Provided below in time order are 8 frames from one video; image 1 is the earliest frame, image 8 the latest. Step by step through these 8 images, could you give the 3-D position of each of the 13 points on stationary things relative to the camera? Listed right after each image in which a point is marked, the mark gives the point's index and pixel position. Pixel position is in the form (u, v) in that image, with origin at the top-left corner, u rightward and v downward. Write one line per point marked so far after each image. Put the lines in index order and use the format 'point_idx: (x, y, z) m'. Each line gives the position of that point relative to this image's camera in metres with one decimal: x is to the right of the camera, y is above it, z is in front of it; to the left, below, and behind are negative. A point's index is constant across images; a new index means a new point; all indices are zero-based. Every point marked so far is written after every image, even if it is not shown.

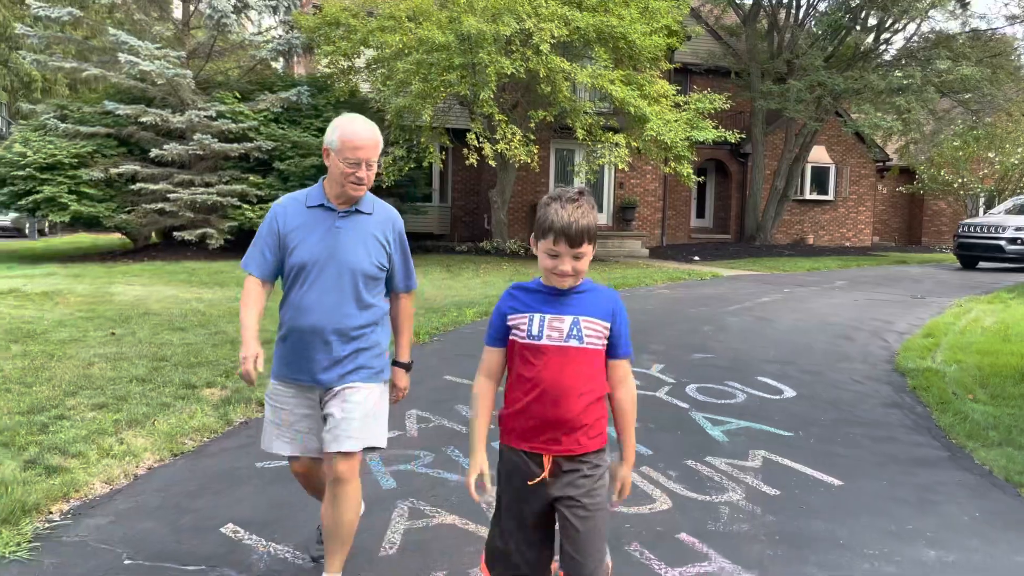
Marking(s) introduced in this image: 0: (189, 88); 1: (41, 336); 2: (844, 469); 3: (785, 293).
0: (-5.8, +3.6, +15.1) m
1: (-3.8, -0.4, +6.9) m
2: (+1.8, -1.0, +4.6) m
3: (+4.0, -0.1, +12.2) m
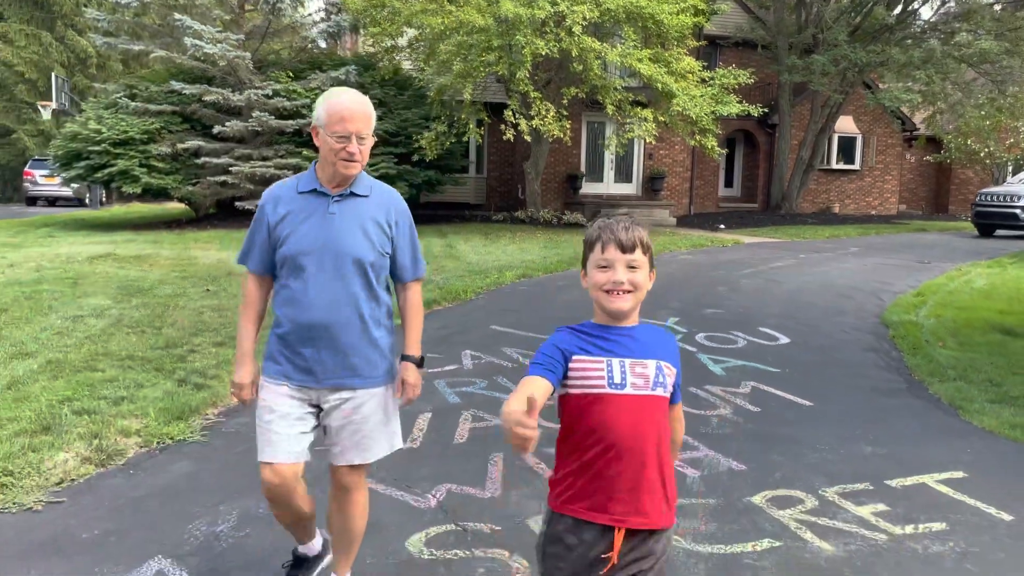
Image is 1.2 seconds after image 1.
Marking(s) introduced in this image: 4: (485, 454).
0: (-5.1, +4.3, +16.3) m
1: (-3.5, 0.0, +8.2) m
2: (+2.0, -0.7, +5.6) m
3: (+4.5, +0.5, +13.2) m
4: (-0.1, -0.8, +4.3) m
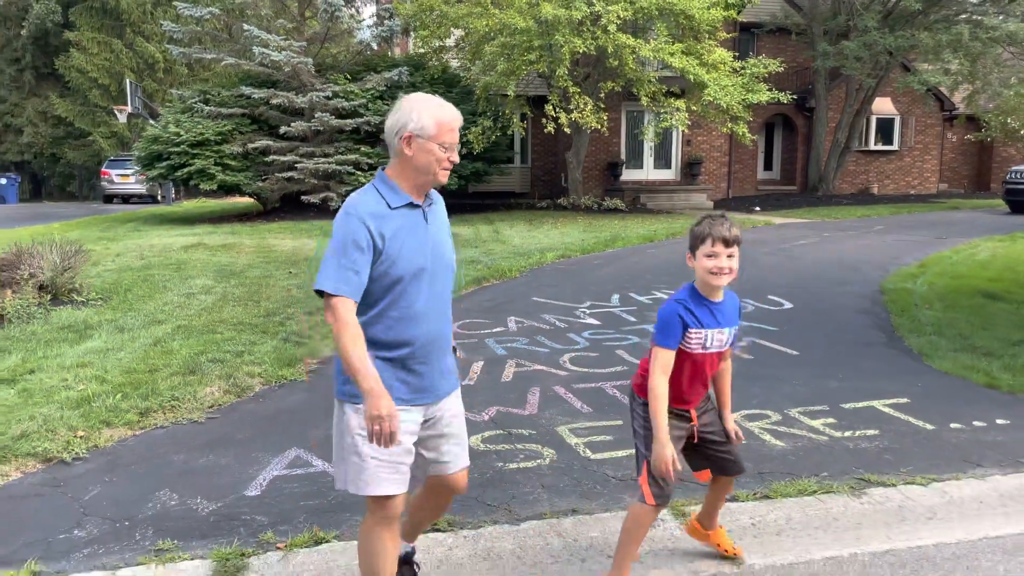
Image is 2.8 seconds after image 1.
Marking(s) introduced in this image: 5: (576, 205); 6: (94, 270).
0: (-4.3, +4.5, +17.7) m
1: (-3.1, +0.2, +9.6) m
2: (+2.3, -0.5, +6.7) m
3: (+5.2, +0.9, +14.1) m
4: (+0.1, -0.7, +5.5) m
5: (+1.5, +1.9, +19.5) m
6: (-4.9, +0.2, +9.9) m
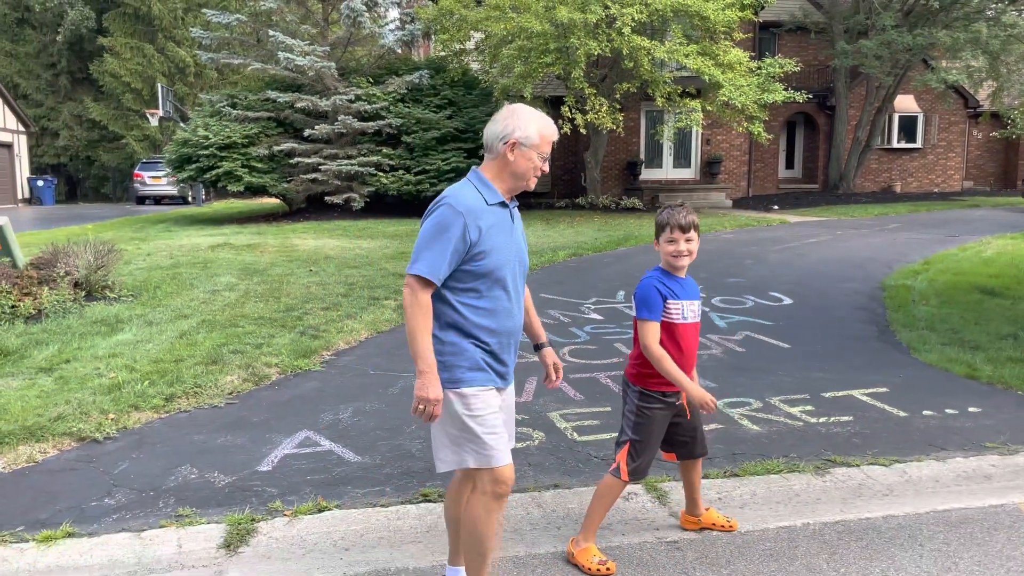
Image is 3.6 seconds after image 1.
0: (-3.9, +4.6, +18.2) m
1: (-2.9, +0.2, +10.0) m
2: (+2.4, -0.4, +7.0) m
3: (+5.5, +0.9, +14.3) m
4: (+0.1, -0.6, +5.9) m
5: (+1.9, +2.0, +19.7) m
6: (-4.8, +0.2, +10.4) m
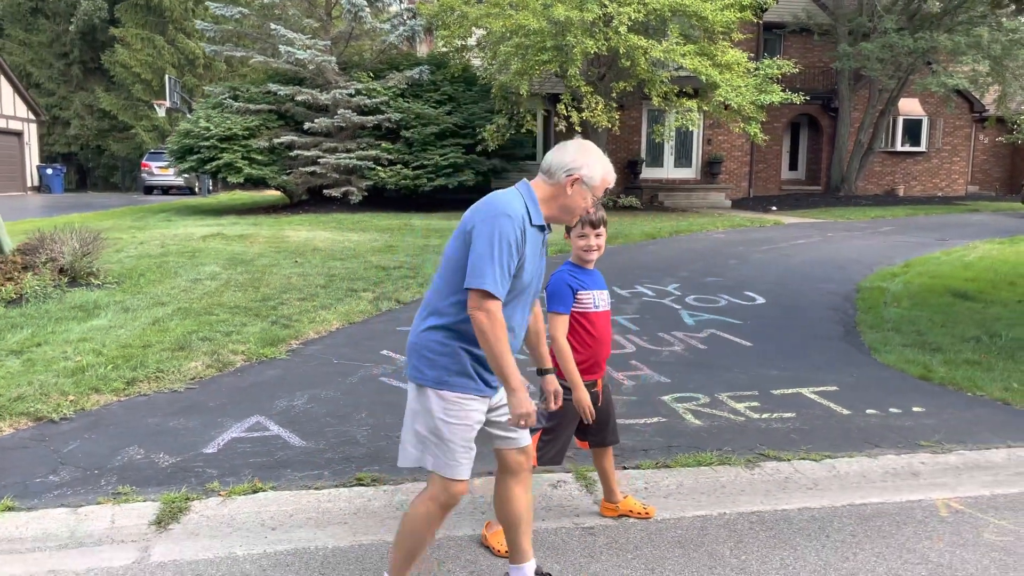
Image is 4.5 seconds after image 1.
0: (-3.9, +4.7, +18.3) m
1: (-3.1, +0.3, +10.2) m
2: (+2.1, -0.4, +7.1) m
3: (+5.3, +0.9, +14.3) m
4: (-0.2, -0.6, +6.0) m
5: (+1.9, +2.0, +19.8) m
6: (-5.0, +0.4, +10.6) m
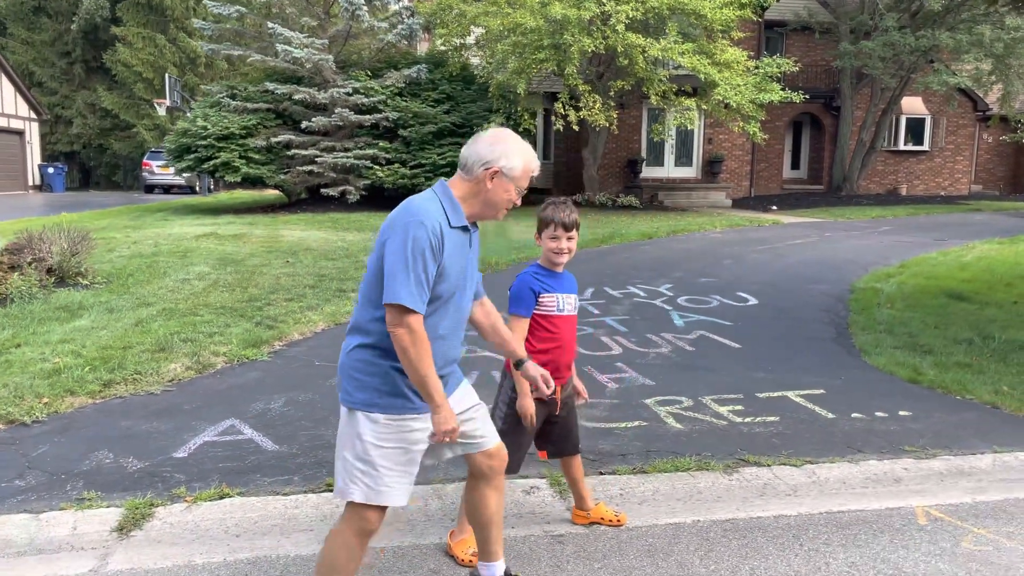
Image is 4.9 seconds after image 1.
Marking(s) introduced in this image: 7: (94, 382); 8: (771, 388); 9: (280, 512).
0: (-4.0, +4.8, +18.3) m
1: (-3.2, +0.3, +10.1) m
2: (+2.0, -0.4, +7.0) m
3: (+5.3, +0.9, +14.2) m
4: (-0.3, -0.6, +5.9) m
5: (+1.8, +2.0, +19.7) m
6: (-5.1, +0.4, +10.6) m
7: (-2.6, -0.6, +5.3) m
8: (+1.7, -0.7, +5.6) m
9: (-1.0, -1.0, +3.7) m
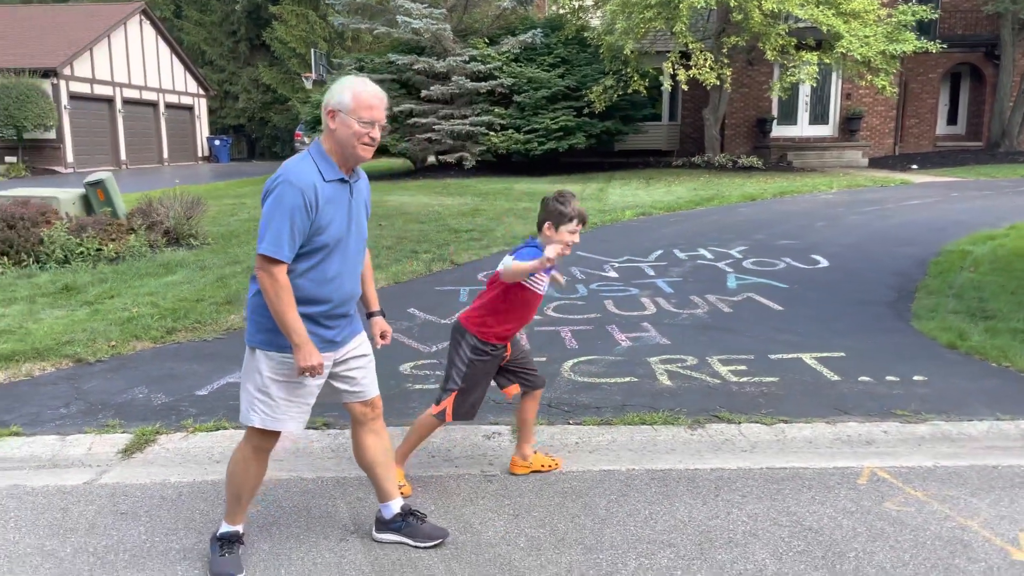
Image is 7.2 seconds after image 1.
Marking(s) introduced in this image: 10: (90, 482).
0: (-1.4, +5.6, +18.8) m
1: (-2.2, +0.8, +10.8) m
2: (+2.3, -0.1, +6.8) m
3: (+6.9, +1.5, +13.2) m
4: (-0.1, -0.3, +6.2) m
5: (+4.5, +2.9, +19.3) m
6: (-4.0, +0.9, +11.6) m
7: (-2.5, -0.3, +6.0) m
8: (+1.8, -0.4, +5.5) m
9: (-1.2, -0.8, +4.1) m
10: (-1.9, -0.9, +3.7) m
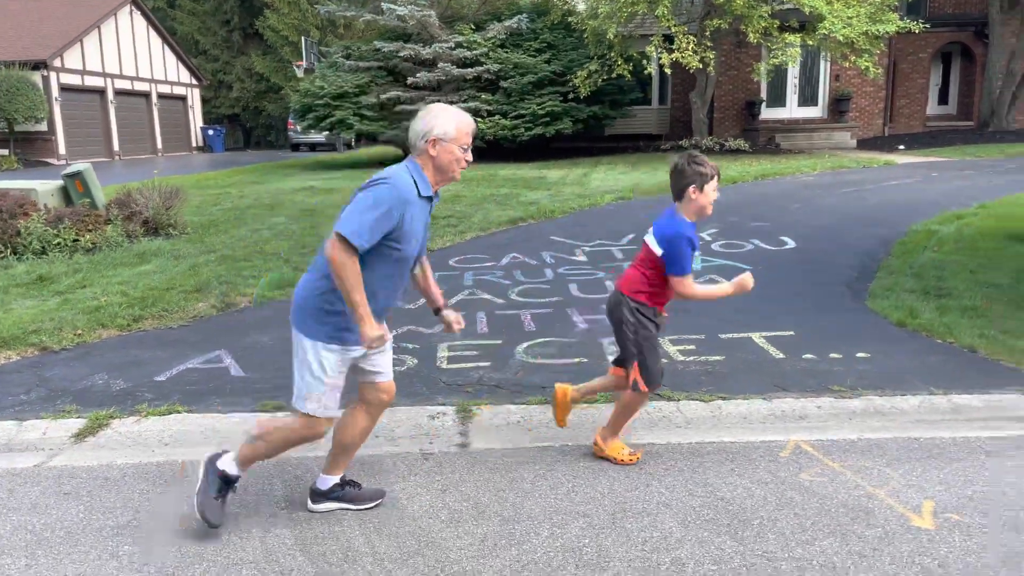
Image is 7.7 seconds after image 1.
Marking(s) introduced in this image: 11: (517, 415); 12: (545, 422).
0: (-1.7, +5.9, +18.8) m
1: (-2.5, +1.0, +10.9) m
2: (+2.0, 0.0, +6.9) m
3: (+6.6, +1.8, +13.3) m
4: (-0.4, -0.2, +6.3) m
5: (+4.3, +3.3, +19.3) m
6: (-4.3, +1.1, +11.7) m
7: (-2.8, -0.2, +6.1) m
8: (+1.5, -0.3, +5.6) m
9: (-1.5, -0.7, +4.3) m
10: (-2.1, -0.8, +3.8) m
11: (0.0, -0.7, +4.3) m
12: (+0.2, -0.7, +4.2) m
